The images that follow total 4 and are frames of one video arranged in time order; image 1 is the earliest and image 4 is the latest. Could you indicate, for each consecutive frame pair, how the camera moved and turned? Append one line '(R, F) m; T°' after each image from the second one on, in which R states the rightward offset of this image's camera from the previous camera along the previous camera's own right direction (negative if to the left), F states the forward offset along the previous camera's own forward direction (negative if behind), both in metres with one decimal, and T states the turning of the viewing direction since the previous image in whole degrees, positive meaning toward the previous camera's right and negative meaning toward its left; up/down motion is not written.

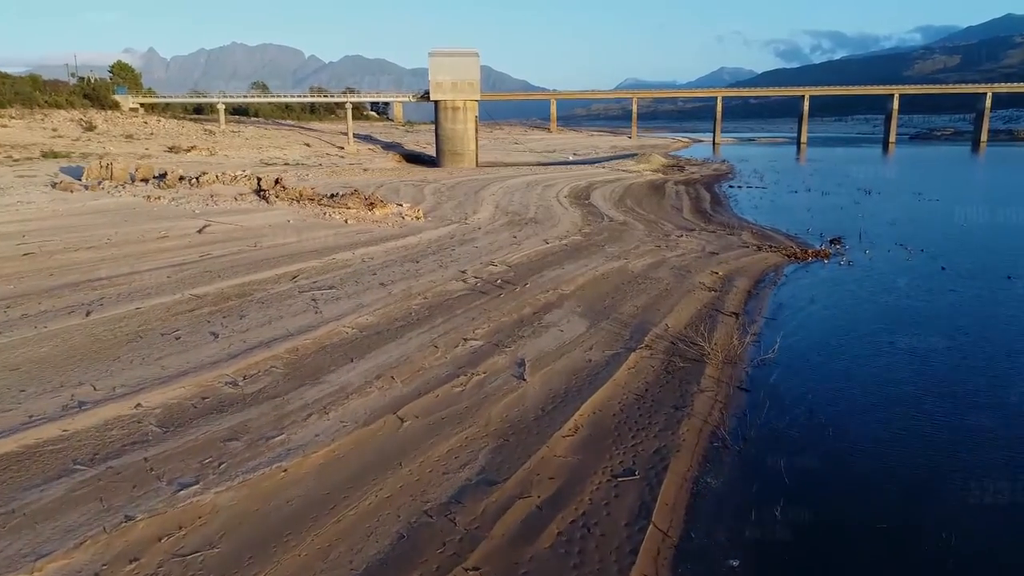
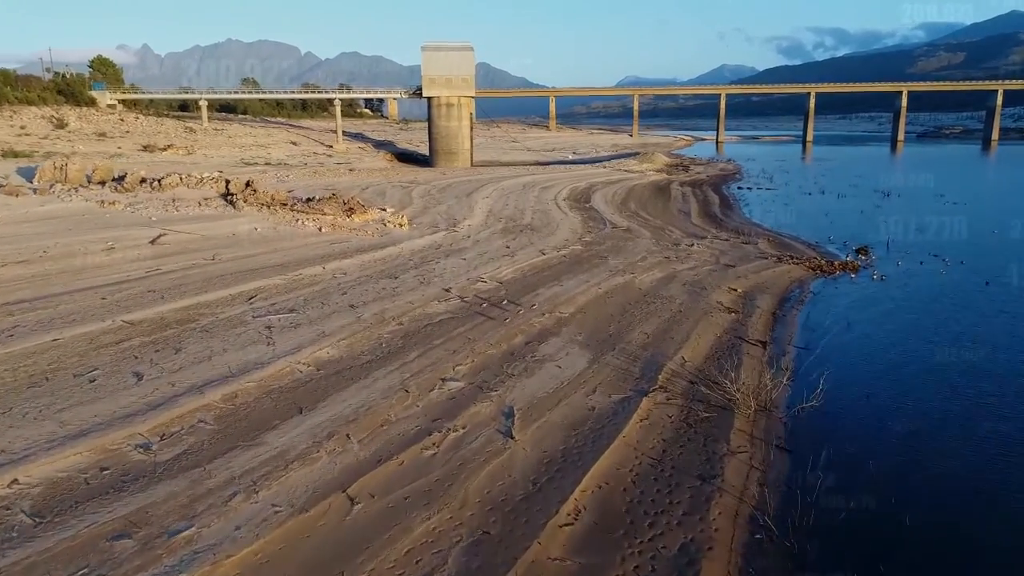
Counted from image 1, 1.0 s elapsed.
(+0.1, +1.5) m; 0°
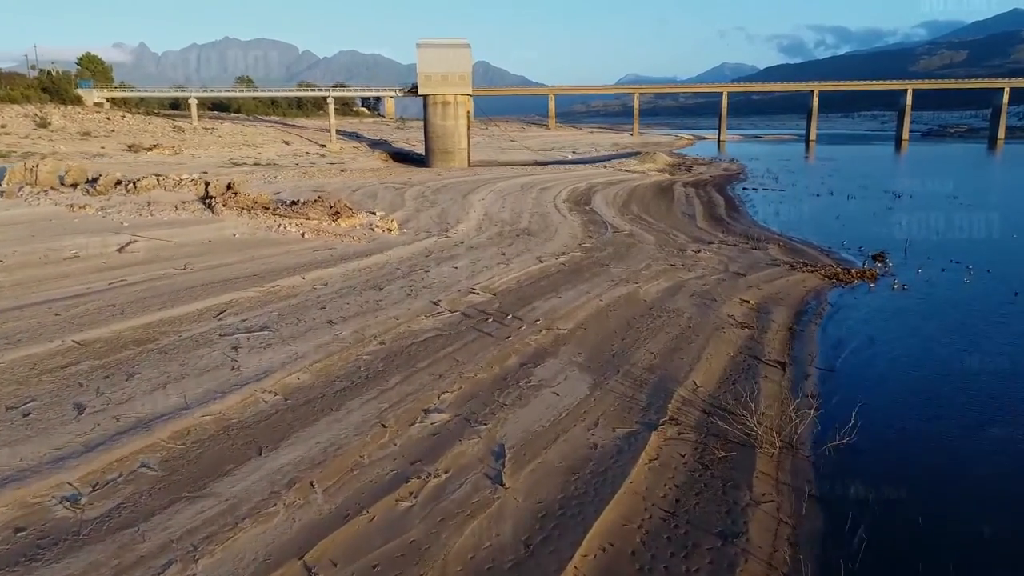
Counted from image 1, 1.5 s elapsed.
(0.0, +0.8) m; 0°
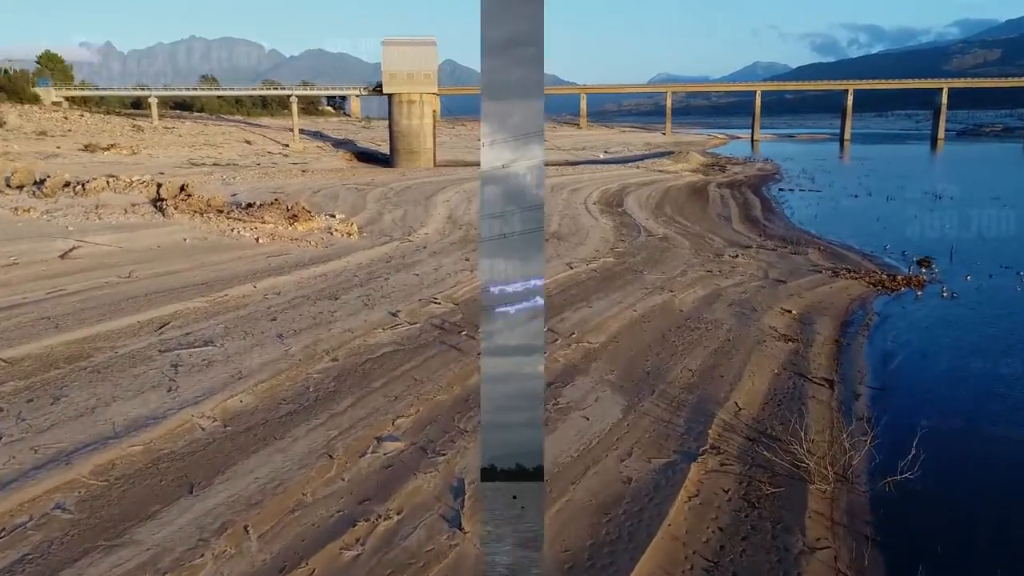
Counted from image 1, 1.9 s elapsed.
(0.0, +0.5) m; -2°
